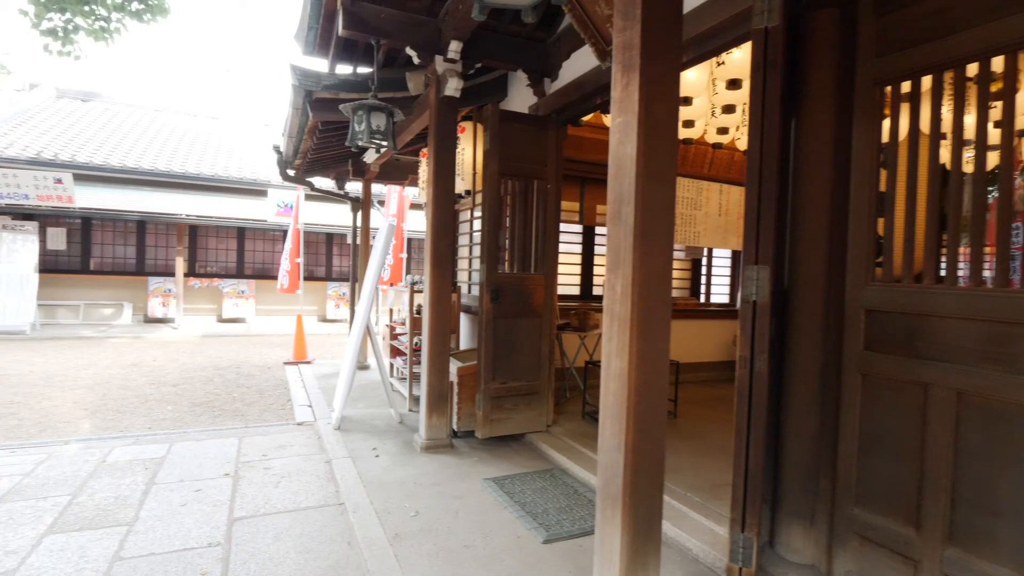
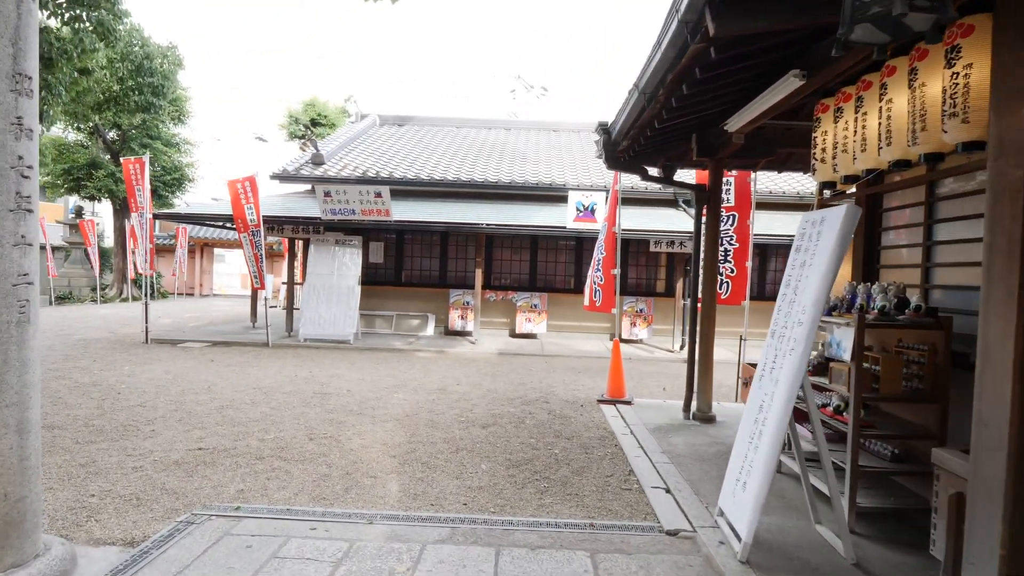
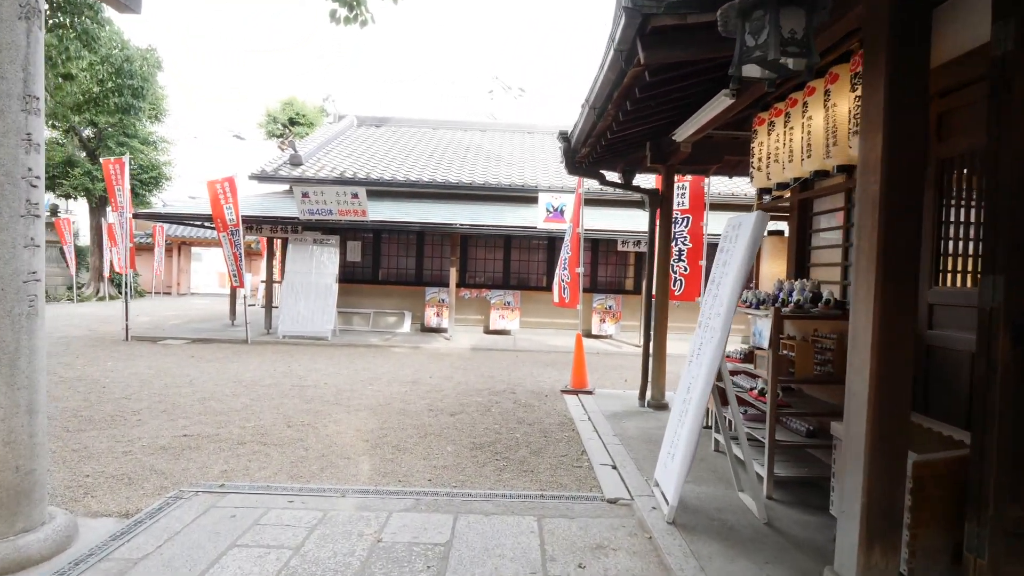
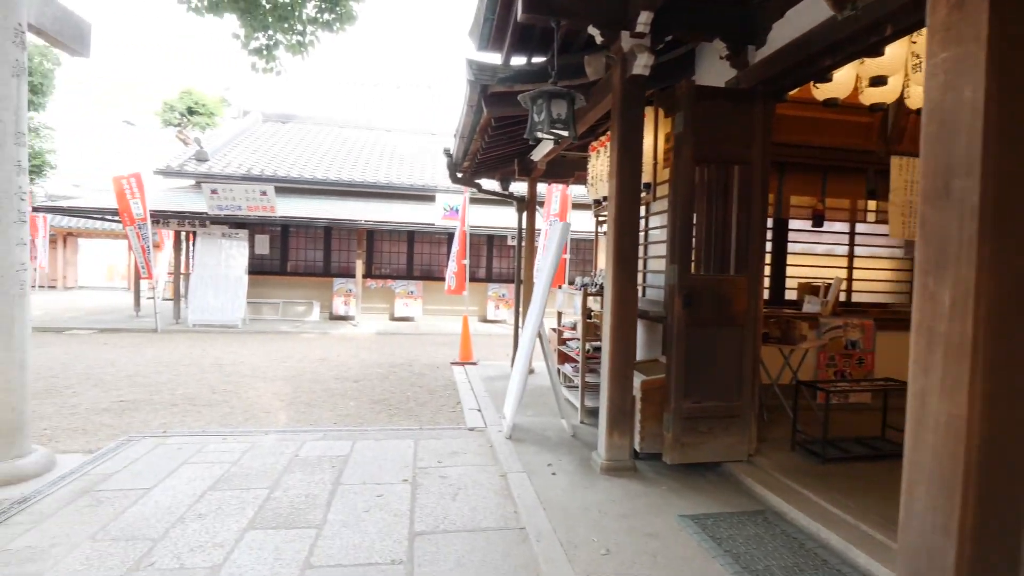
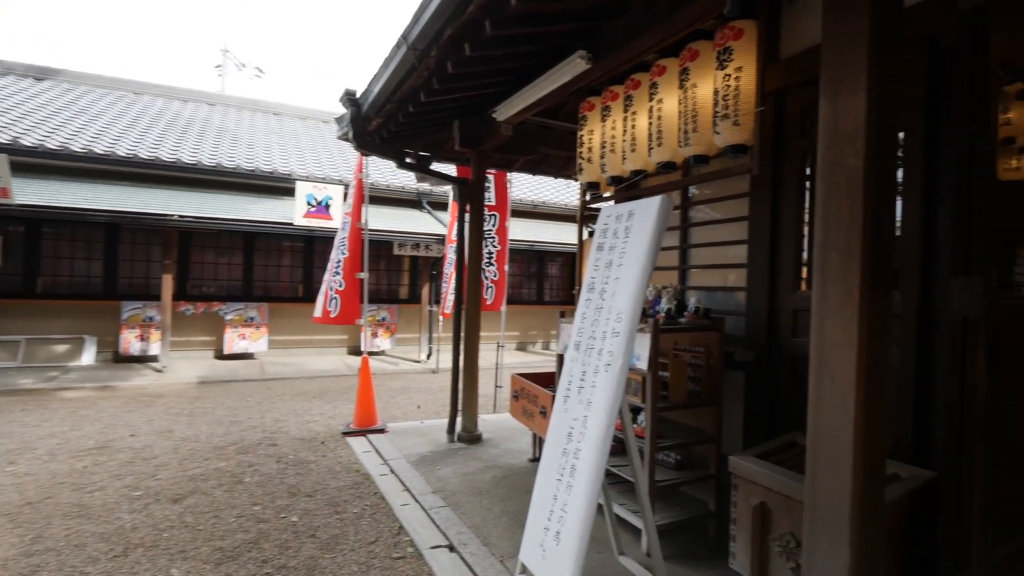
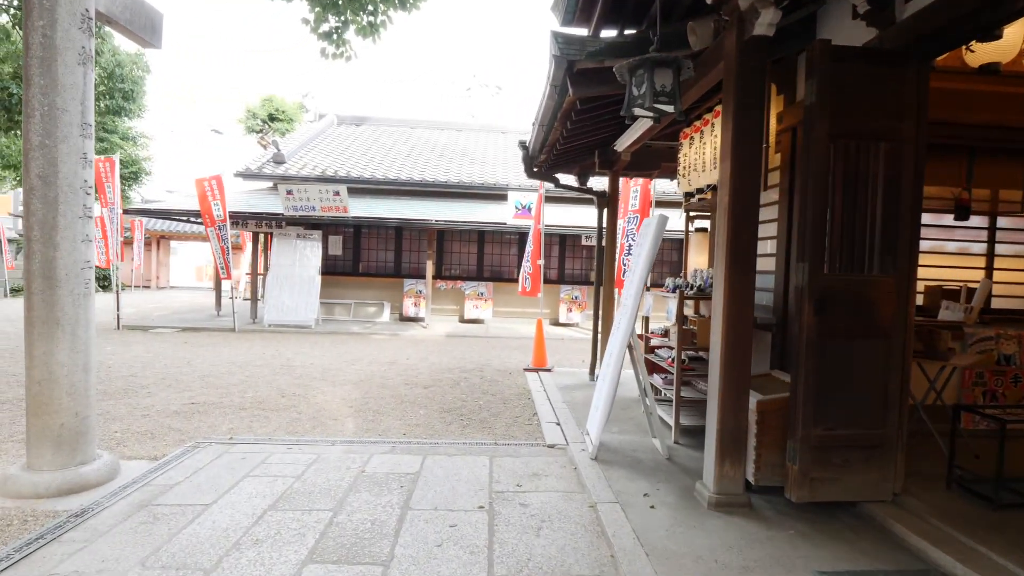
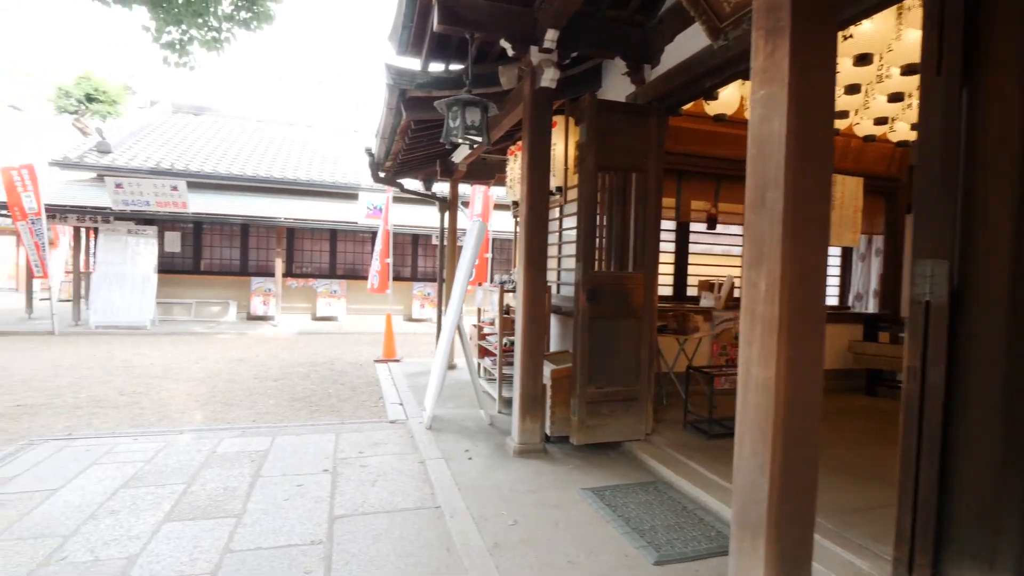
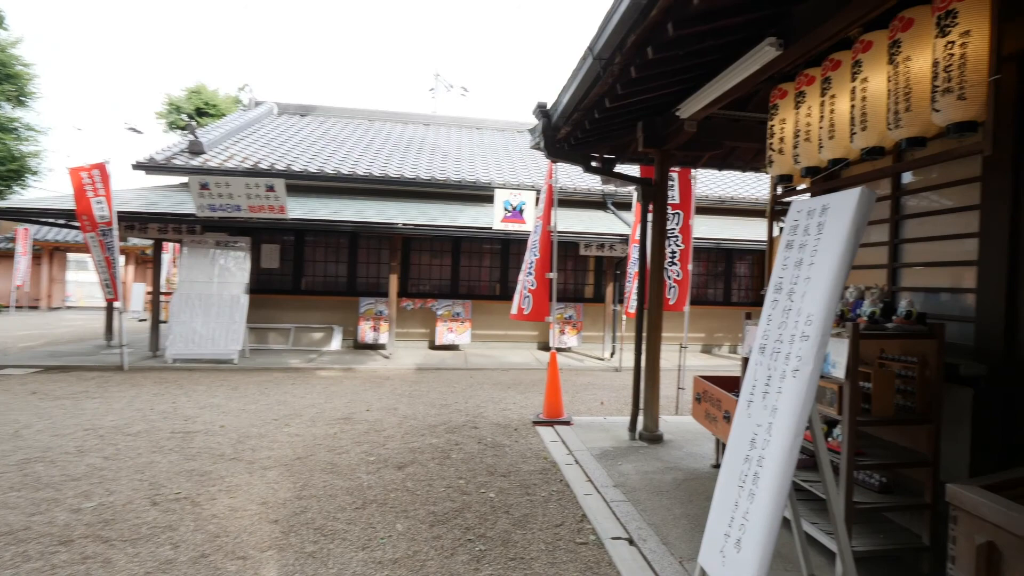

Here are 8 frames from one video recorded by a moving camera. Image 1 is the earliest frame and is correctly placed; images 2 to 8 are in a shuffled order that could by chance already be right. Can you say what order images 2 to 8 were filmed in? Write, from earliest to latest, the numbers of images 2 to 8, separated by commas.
7, 4, 6, 3, 2, 8, 5
